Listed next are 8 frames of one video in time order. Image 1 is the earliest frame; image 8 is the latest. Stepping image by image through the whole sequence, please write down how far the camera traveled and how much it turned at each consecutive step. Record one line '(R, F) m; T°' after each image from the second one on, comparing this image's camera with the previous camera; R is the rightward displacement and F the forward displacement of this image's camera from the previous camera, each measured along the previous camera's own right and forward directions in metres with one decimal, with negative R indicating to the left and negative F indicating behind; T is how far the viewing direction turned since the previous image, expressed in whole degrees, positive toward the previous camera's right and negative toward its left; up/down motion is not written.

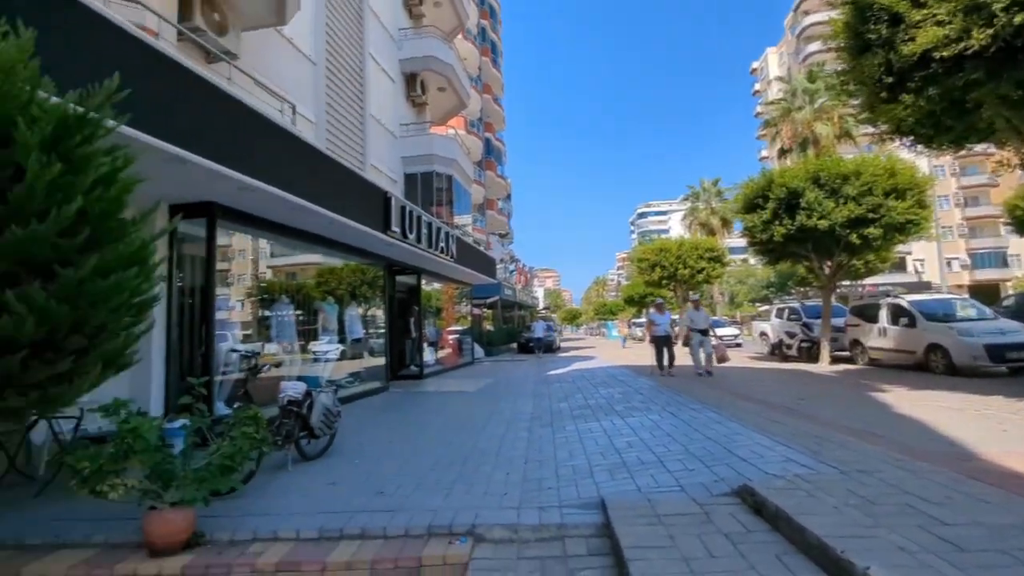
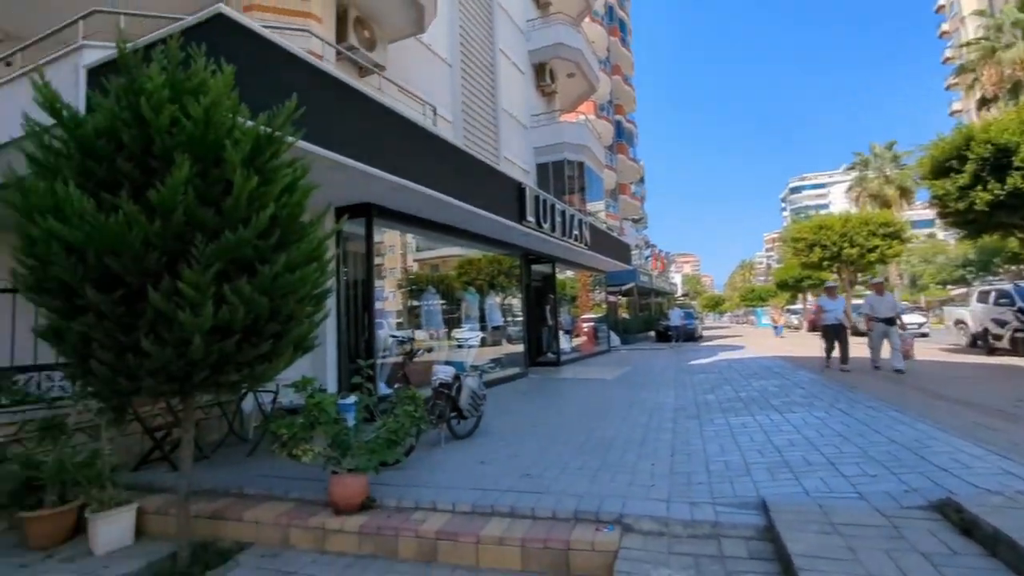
(-0.1, 0.0) m; -15°
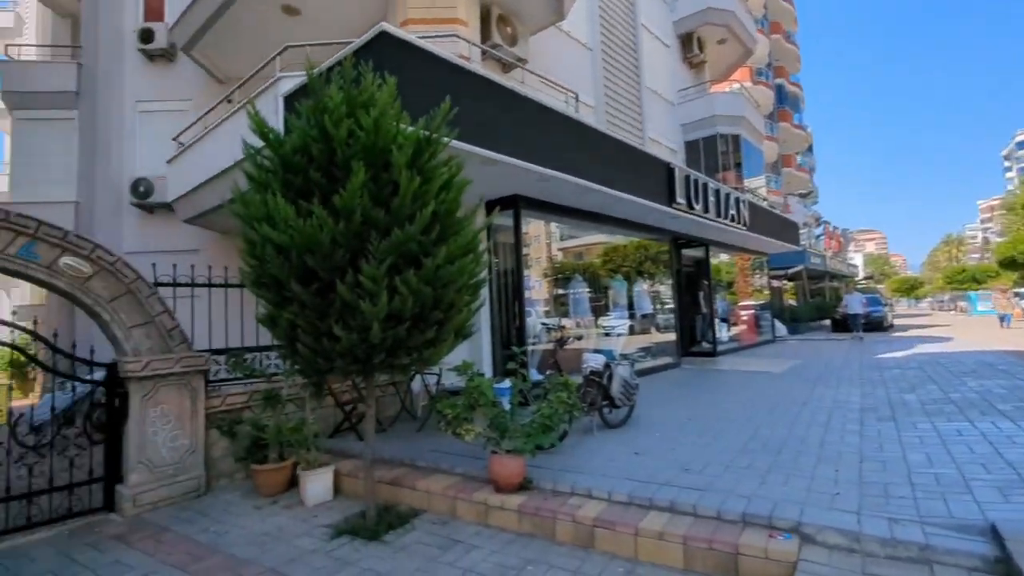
(-0.1, 0.0) m; -16°
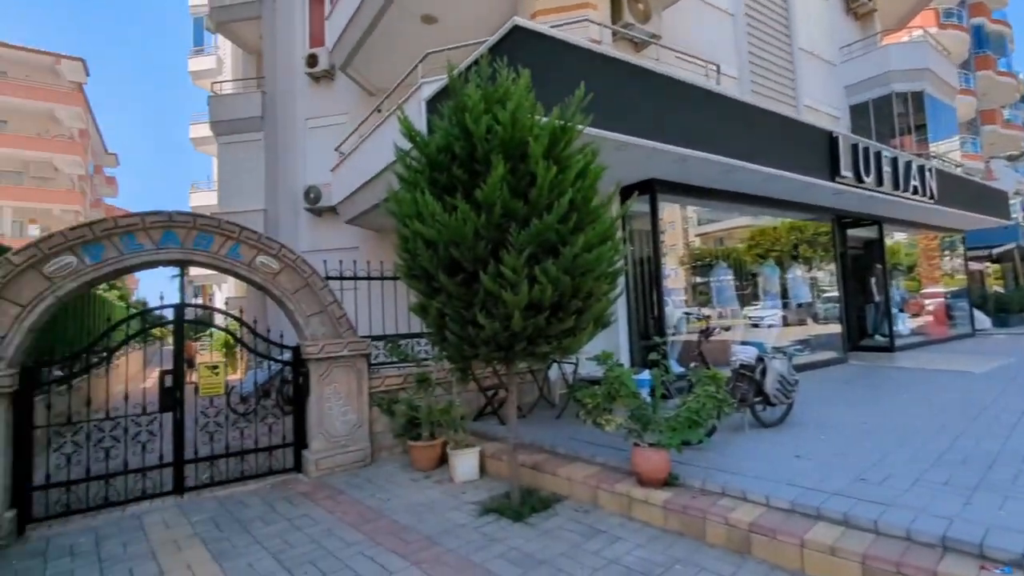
(-0.1, 0.0) m; -15°
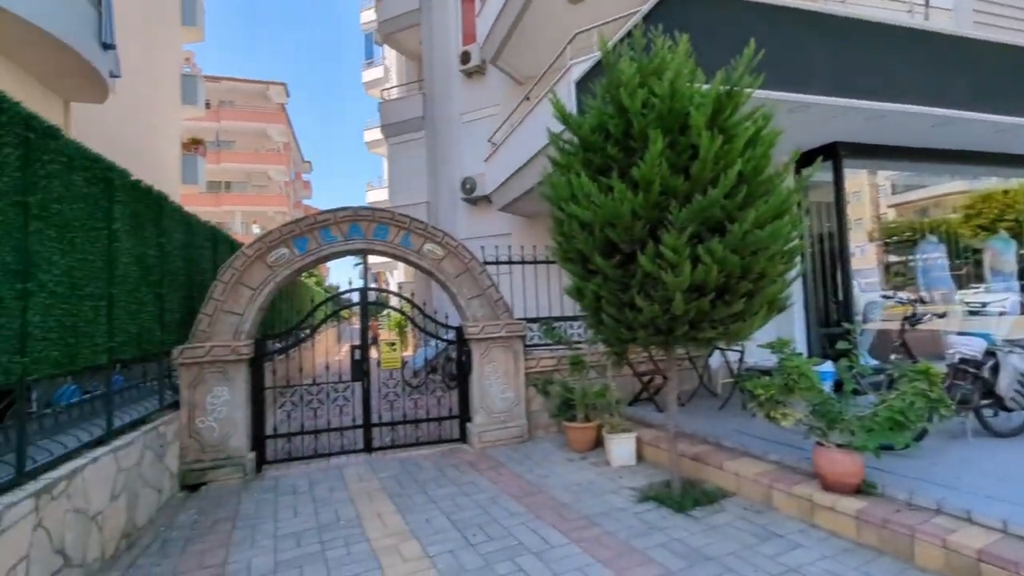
(-0.1, 0.0) m; -17°
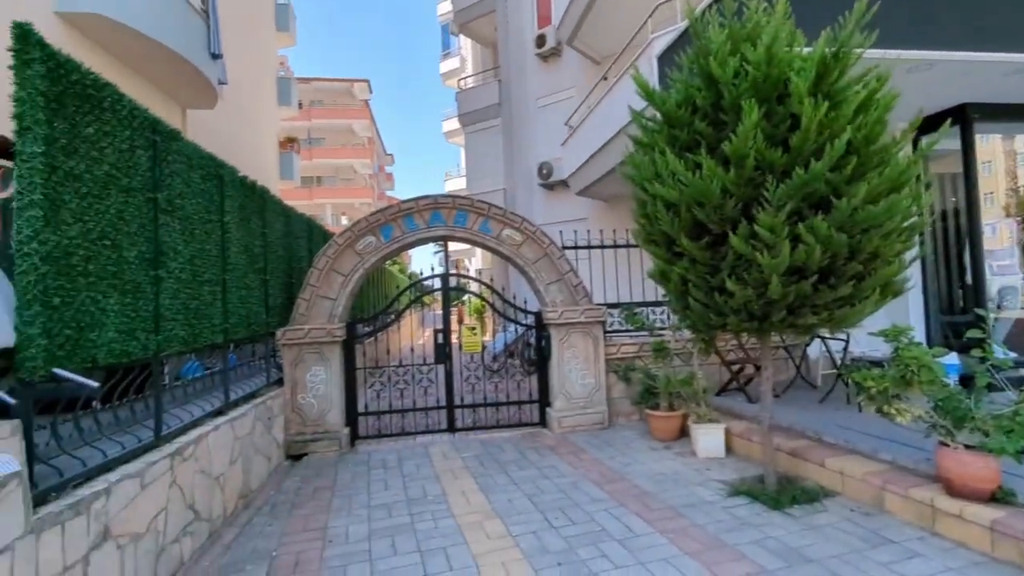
(0.0, 0.0) m; -9°
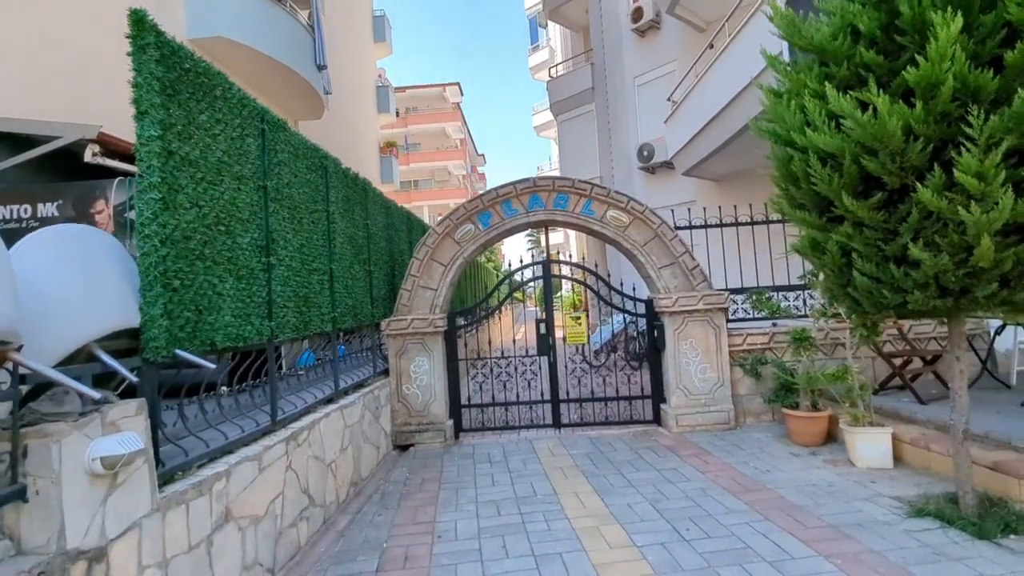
(-0.2, +0.4) m; -11°
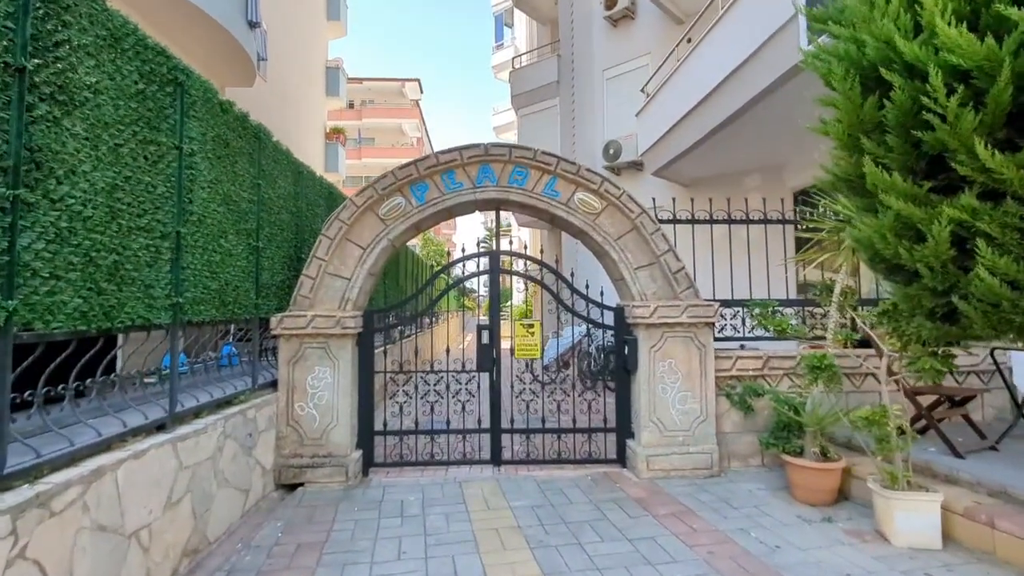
(+0.1, +1.5) m; +6°
